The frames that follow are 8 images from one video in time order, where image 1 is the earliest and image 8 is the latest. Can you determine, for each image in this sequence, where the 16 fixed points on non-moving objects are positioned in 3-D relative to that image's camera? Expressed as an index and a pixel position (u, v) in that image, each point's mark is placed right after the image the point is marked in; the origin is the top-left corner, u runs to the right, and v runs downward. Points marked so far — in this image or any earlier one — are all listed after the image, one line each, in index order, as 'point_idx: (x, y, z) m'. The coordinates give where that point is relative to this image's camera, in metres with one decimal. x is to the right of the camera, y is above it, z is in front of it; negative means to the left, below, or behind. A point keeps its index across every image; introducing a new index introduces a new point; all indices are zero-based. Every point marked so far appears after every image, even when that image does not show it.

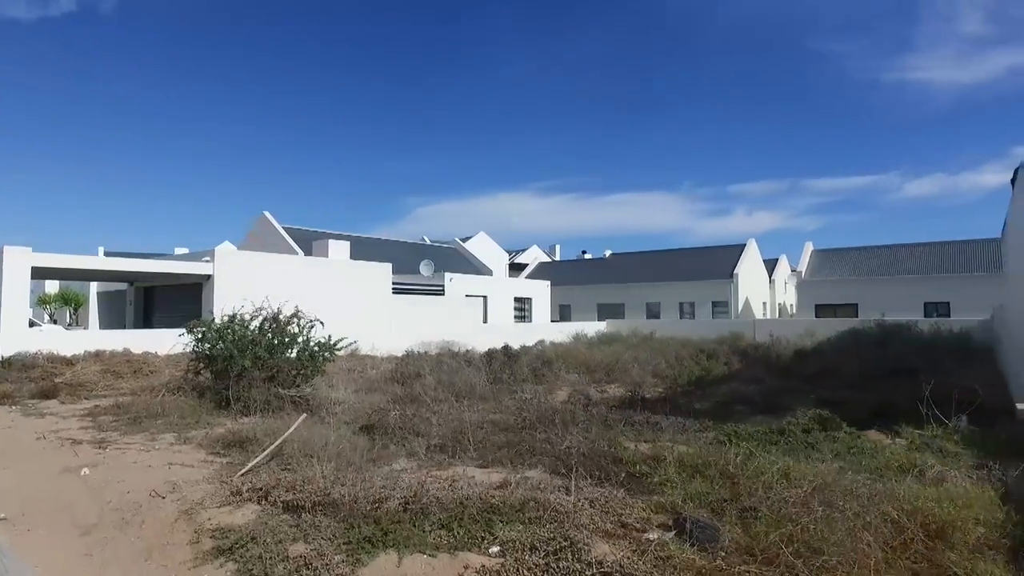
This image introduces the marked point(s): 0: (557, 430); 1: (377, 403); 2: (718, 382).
0: (+0.5, -1.6, +6.8) m
1: (-1.8, -1.6, +8.2) m
2: (+4.1, -1.9, +12.1) m
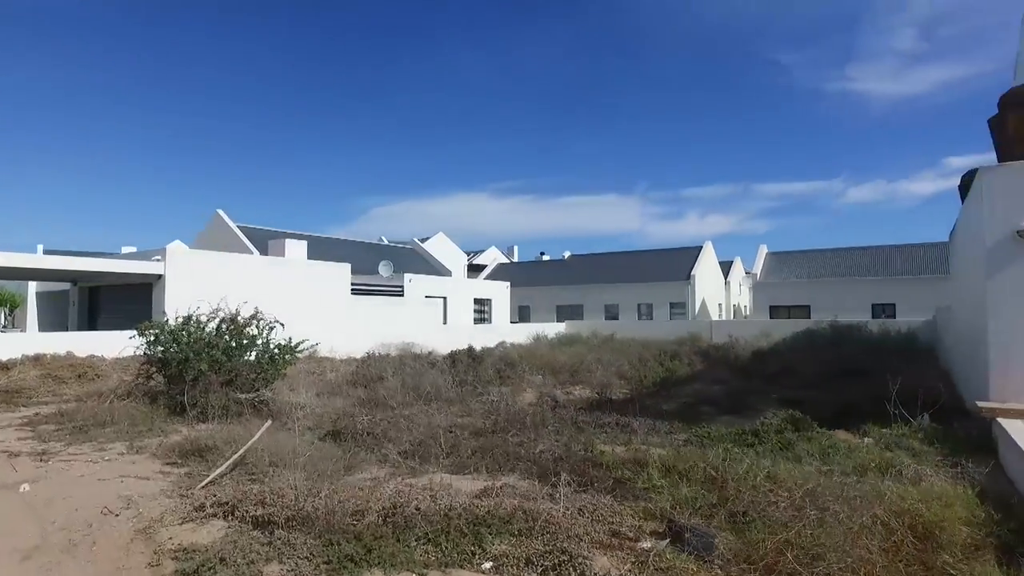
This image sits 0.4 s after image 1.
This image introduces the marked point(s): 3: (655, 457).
0: (+0.2, -1.6, +6.6) m
1: (-2.2, -1.6, +8.0) m
2: (+3.4, -1.9, +12.2) m
3: (+1.2, -1.4, +5.1) m
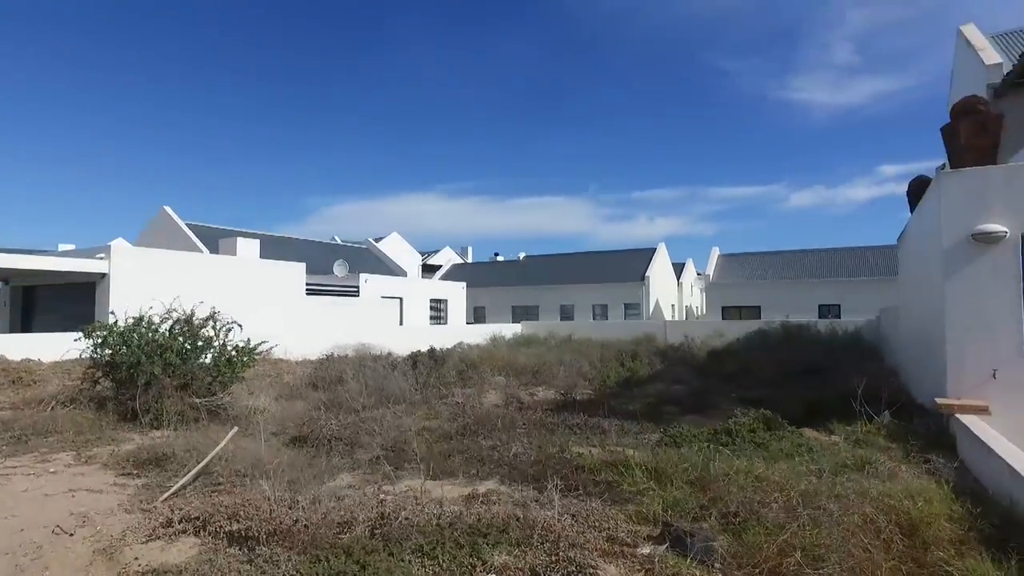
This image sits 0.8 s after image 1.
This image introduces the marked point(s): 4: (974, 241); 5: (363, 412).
0: (-0.1, -1.6, +6.5) m
1: (-2.6, -1.6, +7.7) m
2: (+2.7, -1.9, +12.4) m
3: (+1.0, -1.4, +5.1) m
4: (+4.6, +0.5, +6.0) m
5: (-1.8, -1.5, +7.6) m
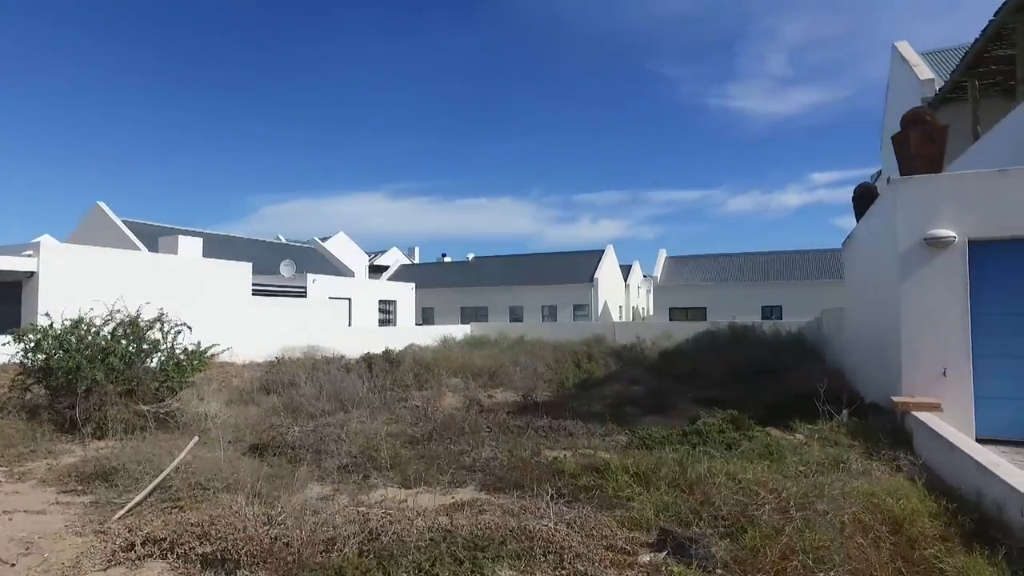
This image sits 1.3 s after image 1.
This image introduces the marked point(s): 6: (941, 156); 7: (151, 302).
0: (-0.4, -1.6, +6.4) m
1: (-3.0, -1.6, +7.3) m
2: (+1.8, -1.9, +12.4) m
3: (+0.8, -1.4, +5.0) m
4: (+4.3, +0.4, +6.3) m
5: (-2.3, -1.6, +7.3) m
6: (+5.0, +1.5, +7.1) m
7: (-8.1, -0.3, +13.5) m
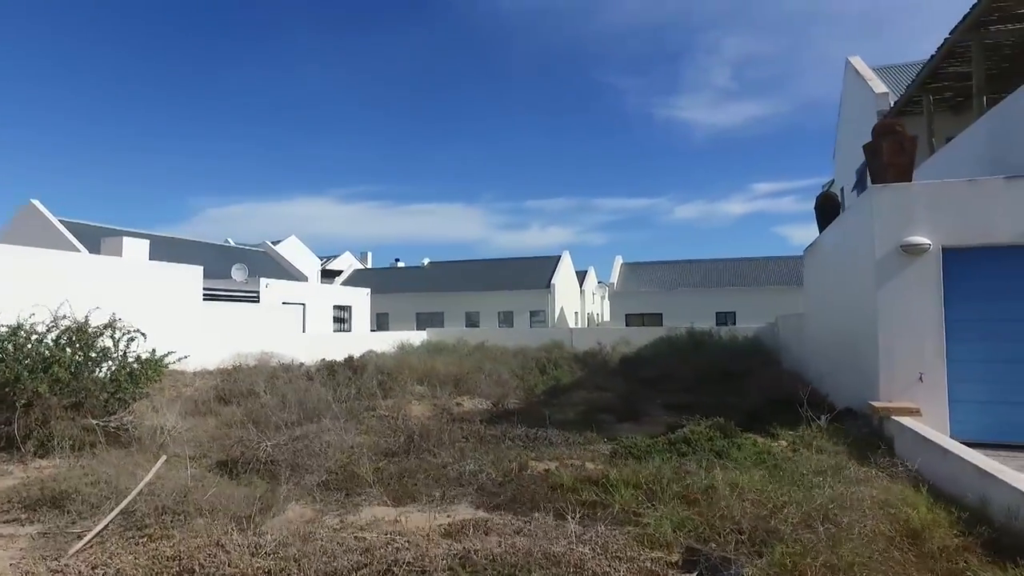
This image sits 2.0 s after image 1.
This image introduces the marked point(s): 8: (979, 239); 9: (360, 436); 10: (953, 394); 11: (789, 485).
0: (-0.6, -1.6, +6.1) m
1: (-3.3, -1.6, +6.8) m
2: (+1.2, -2.1, +12.3) m
3: (+0.8, -1.5, +4.9) m
4: (+4.1, +0.4, +6.4) m
5: (-2.5, -1.6, +6.9) m
6: (+4.7, +1.5, +7.3) m
7: (-8.8, -0.4, +12.7) m
8: (+4.8, +0.5, +6.3) m
9: (-1.7, -1.7, +6.8) m
10: (+4.5, -1.1, +6.2) m
11: (+1.9, -1.3, +4.1) m
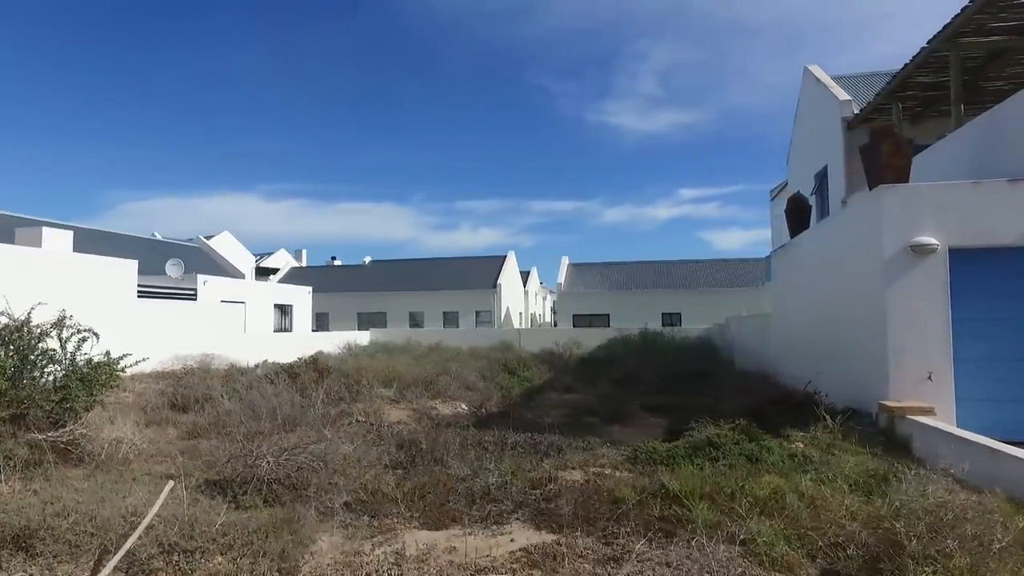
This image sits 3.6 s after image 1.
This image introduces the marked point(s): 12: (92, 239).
0: (-0.5, -1.6, +5.6) m
1: (-3.2, -1.5, +6.0) m
2: (+0.6, -2.0, +12.0) m
3: (+1.0, -1.4, +4.5) m
4: (+4.2, +0.4, +6.4) m
5: (-2.4, -1.5, +6.1) m
6: (+4.8, +1.5, +7.3) m
7: (-9.3, -0.3, +11.2) m
8: (+4.9, +0.5, +6.4) m
9: (-1.6, -1.6, +6.2) m
10: (+4.6, -1.1, +6.3) m
11: (+2.2, -1.3, +3.9) m
12: (-13.4, +1.6, +19.6) m
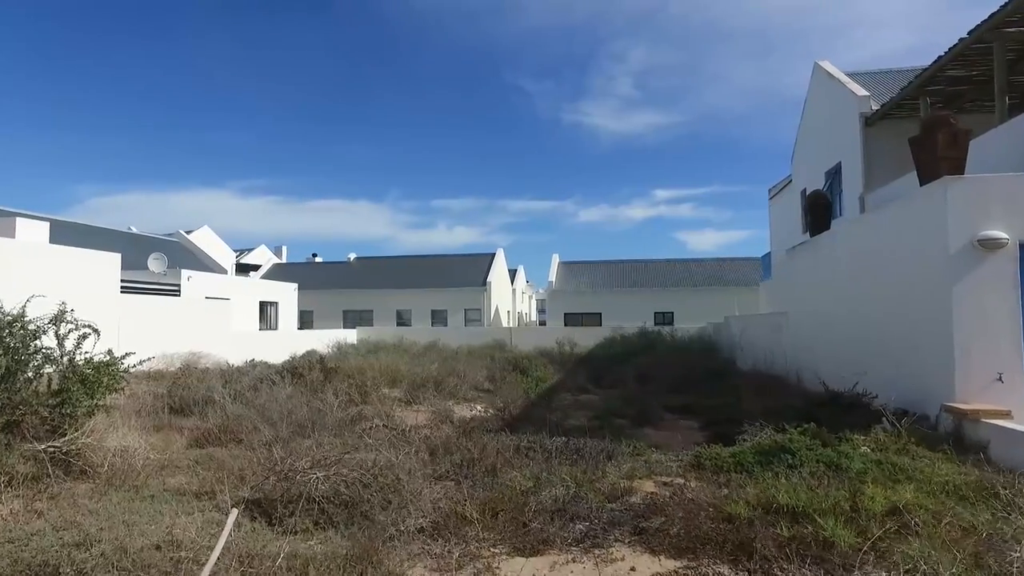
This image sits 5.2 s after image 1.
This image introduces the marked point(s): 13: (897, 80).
0: (0.0, -1.5, +5.1) m
1: (-2.7, -1.5, +5.4) m
2: (+0.9, -2.0, +11.5) m
3: (+1.6, -1.4, +4.1) m
4: (+4.7, +0.4, +6.1) m
5: (-2.0, -1.5, +5.6) m
6: (+5.2, +1.5, +7.0) m
7: (-9.0, -0.2, +10.4) m
8: (+5.4, +0.5, +6.0) m
9: (-1.2, -1.6, +5.7) m
10: (+5.1, -1.0, +6.0) m
11: (+2.8, -1.3, +3.5) m
12: (-13.4, +1.7, +18.6) m
13: (+8.3, +4.5, +13.2) m
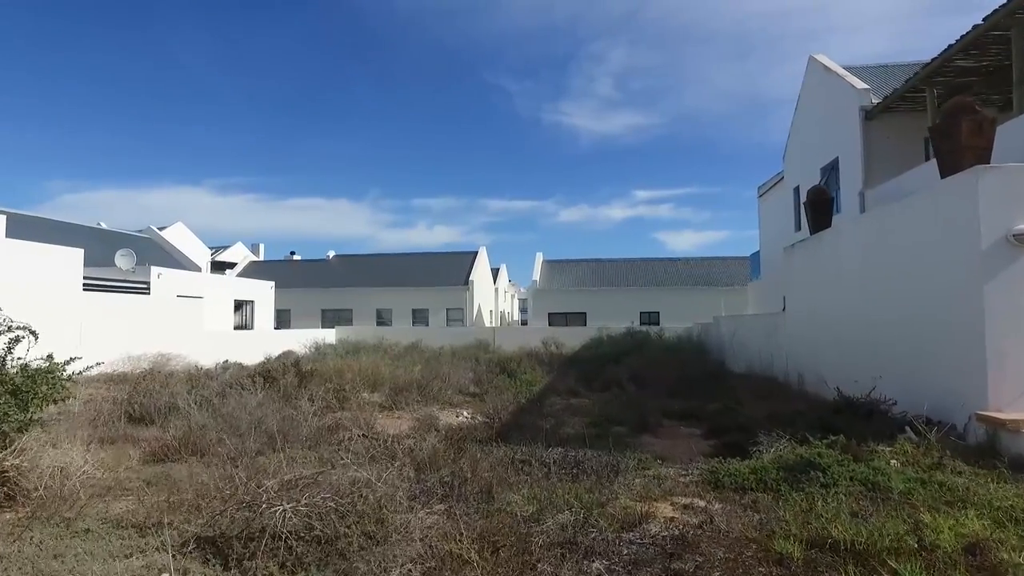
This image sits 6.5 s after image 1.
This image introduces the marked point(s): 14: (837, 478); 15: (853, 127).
0: (0.0, -1.5, +4.5) m
1: (-2.7, -1.4, +4.7) m
2: (+0.7, -1.9, +10.9) m
3: (+1.6, -1.4, +3.5) m
4: (+4.6, +0.4, +5.6) m
5: (-2.0, -1.4, +4.9) m
6: (+5.1, +1.5, +6.6) m
7: (-9.2, -0.1, +9.5) m
8: (+5.3, +0.6, +5.6) m
9: (-1.2, -1.5, +5.0) m
10: (+5.0, -1.0, +5.5) m
11: (+2.8, -1.2, +3.0) m
12: (-13.9, +1.8, +17.6) m
13: (+8.1, +4.5, +12.8) m
14: (+2.4, -1.4, +4.4) m
15: (+6.8, +3.2, +12.2) m
